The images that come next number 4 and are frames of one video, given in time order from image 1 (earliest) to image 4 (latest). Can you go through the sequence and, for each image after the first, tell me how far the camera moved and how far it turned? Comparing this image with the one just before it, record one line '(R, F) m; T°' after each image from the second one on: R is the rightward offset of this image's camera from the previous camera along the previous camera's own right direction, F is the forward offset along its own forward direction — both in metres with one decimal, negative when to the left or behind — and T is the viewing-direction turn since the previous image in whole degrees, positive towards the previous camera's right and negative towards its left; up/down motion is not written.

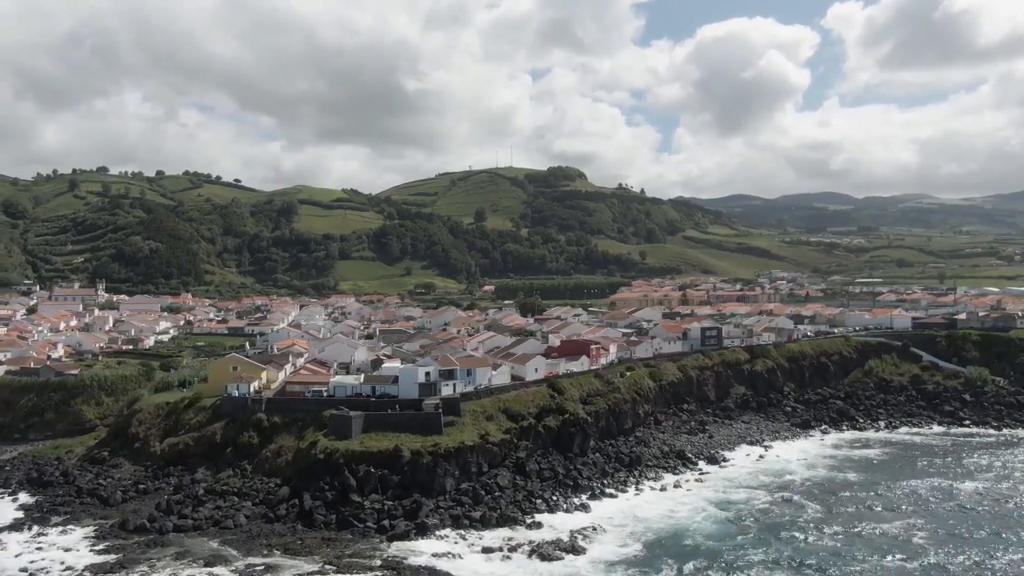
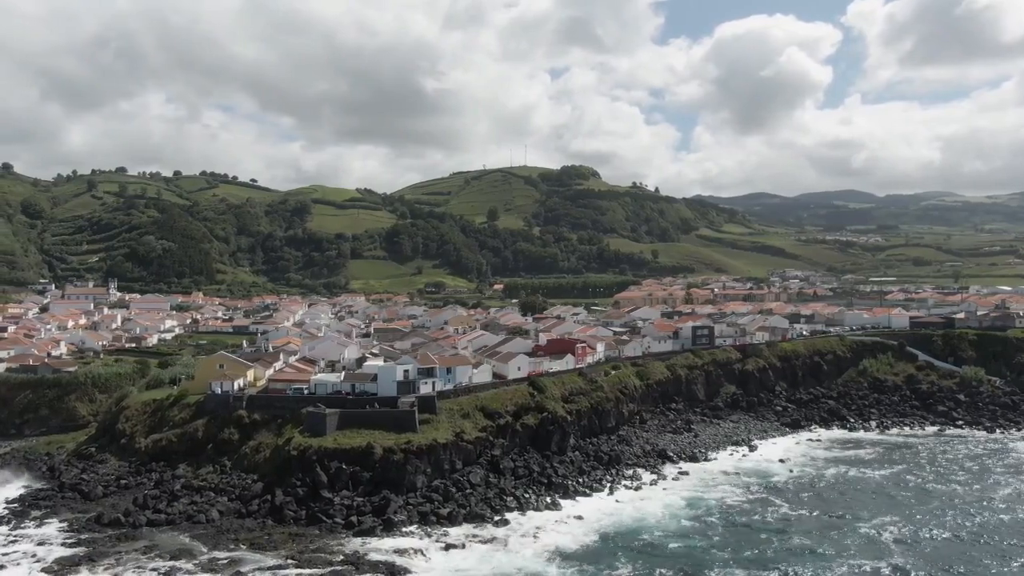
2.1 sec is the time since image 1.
(+2.3, -0.2) m; -1°
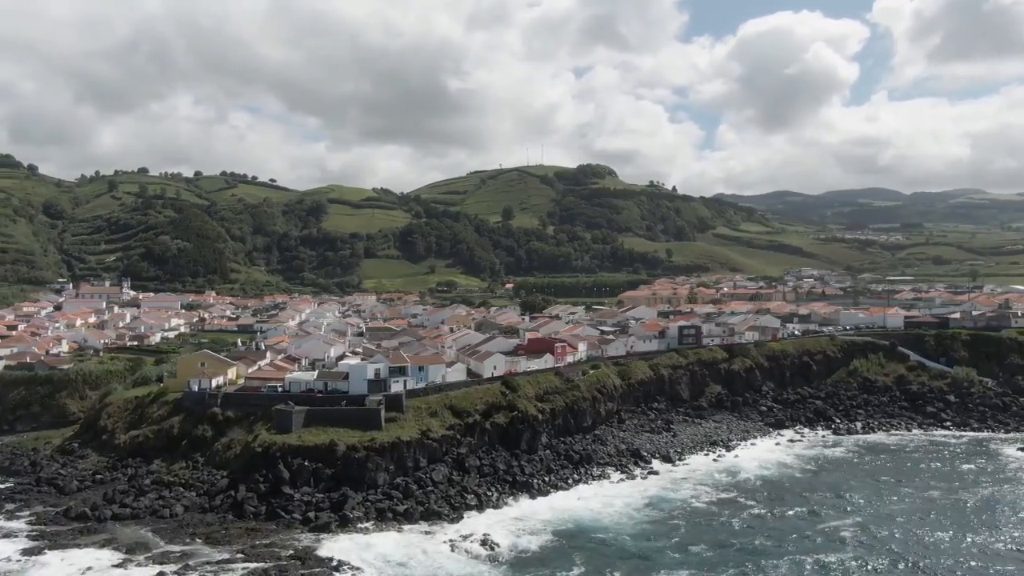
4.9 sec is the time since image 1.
(+3.1, -0.3) m; -2°
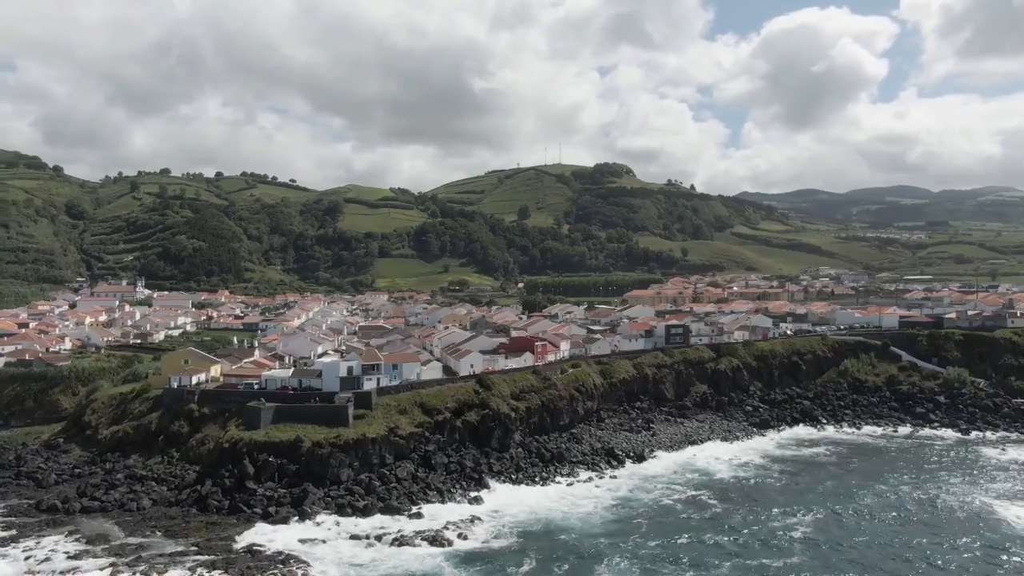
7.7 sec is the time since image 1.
(+3.1, -0.2) m; -2°
